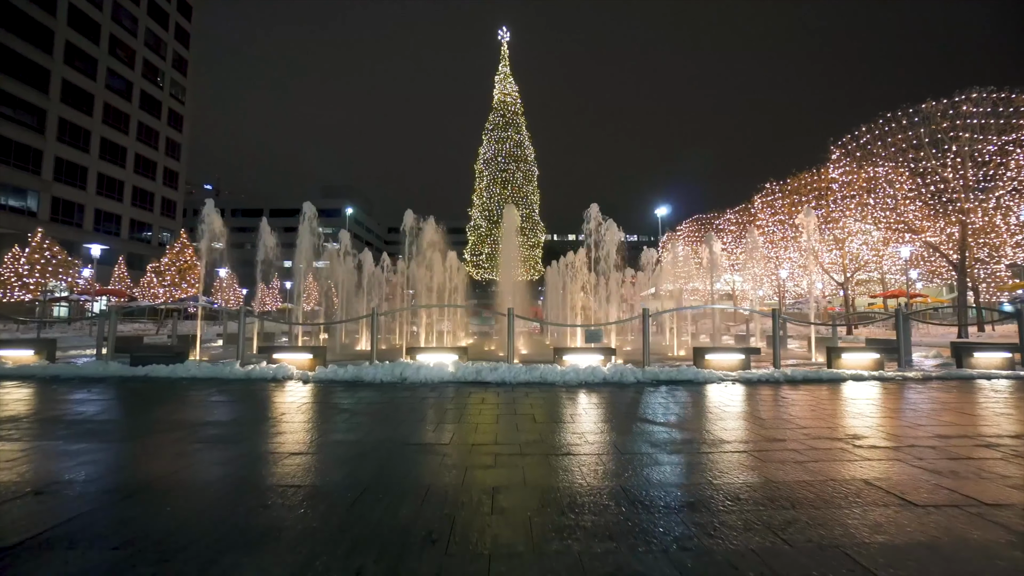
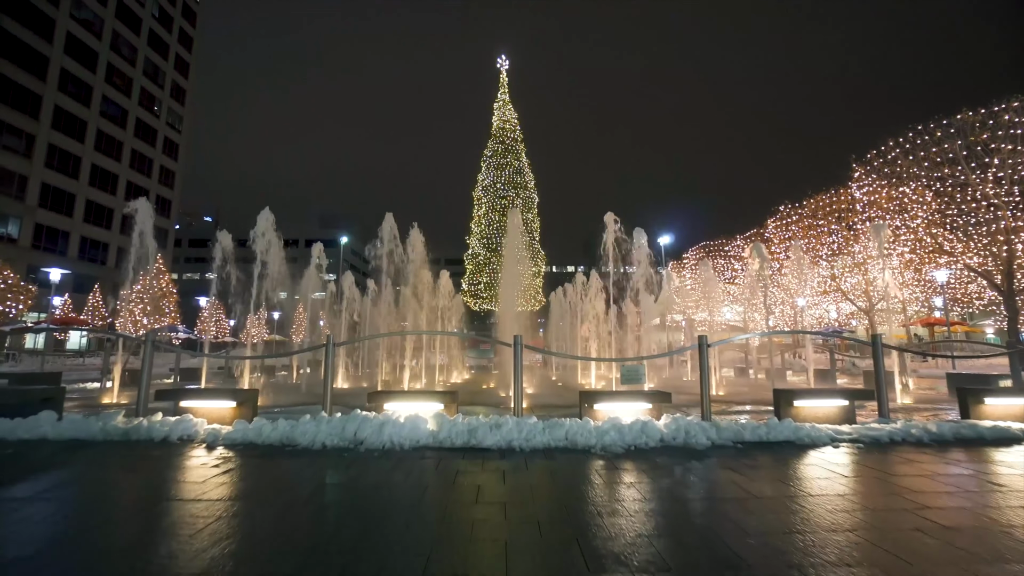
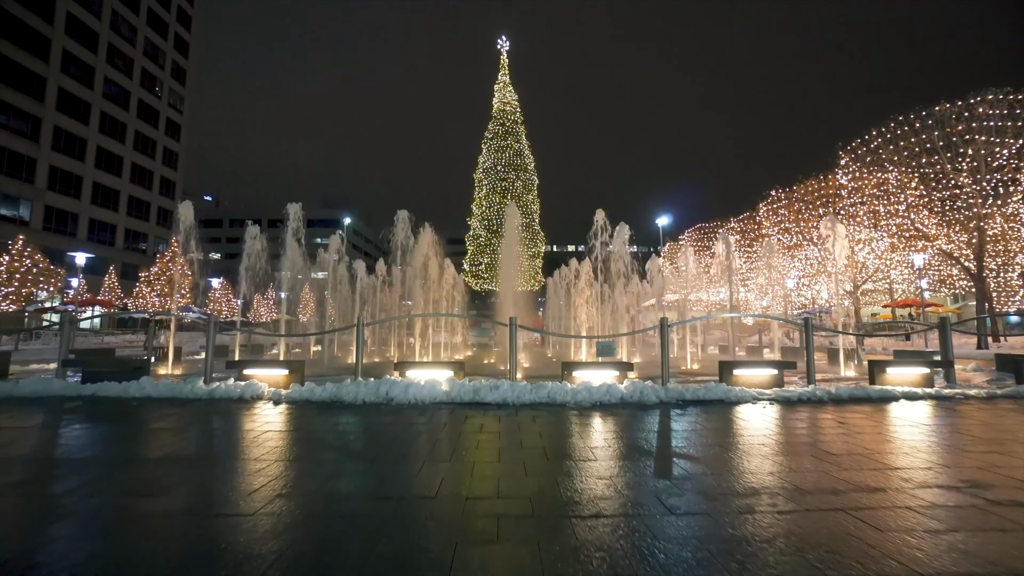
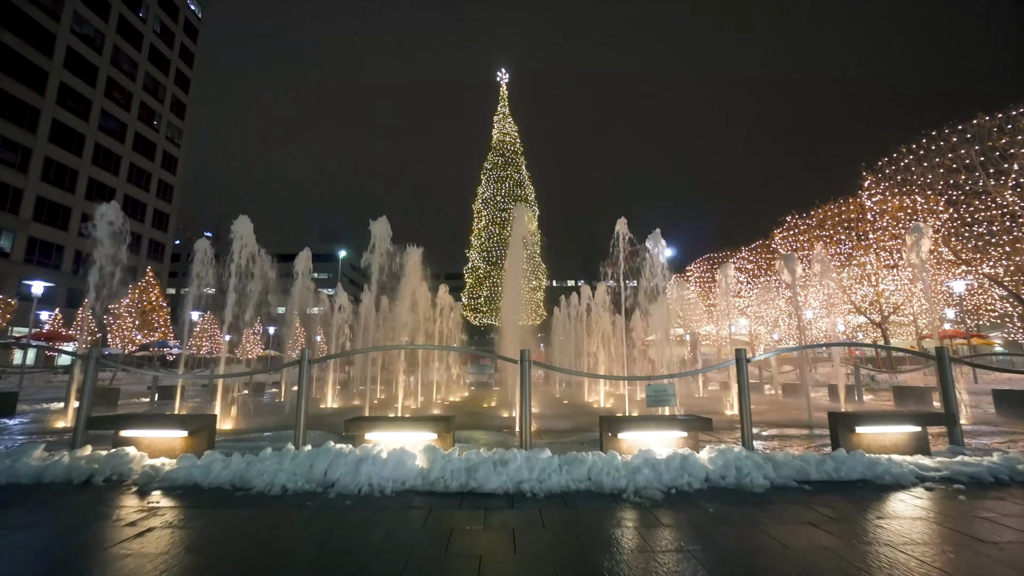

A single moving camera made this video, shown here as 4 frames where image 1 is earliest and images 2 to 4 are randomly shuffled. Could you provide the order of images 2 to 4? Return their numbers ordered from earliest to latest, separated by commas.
3, 2, 4
